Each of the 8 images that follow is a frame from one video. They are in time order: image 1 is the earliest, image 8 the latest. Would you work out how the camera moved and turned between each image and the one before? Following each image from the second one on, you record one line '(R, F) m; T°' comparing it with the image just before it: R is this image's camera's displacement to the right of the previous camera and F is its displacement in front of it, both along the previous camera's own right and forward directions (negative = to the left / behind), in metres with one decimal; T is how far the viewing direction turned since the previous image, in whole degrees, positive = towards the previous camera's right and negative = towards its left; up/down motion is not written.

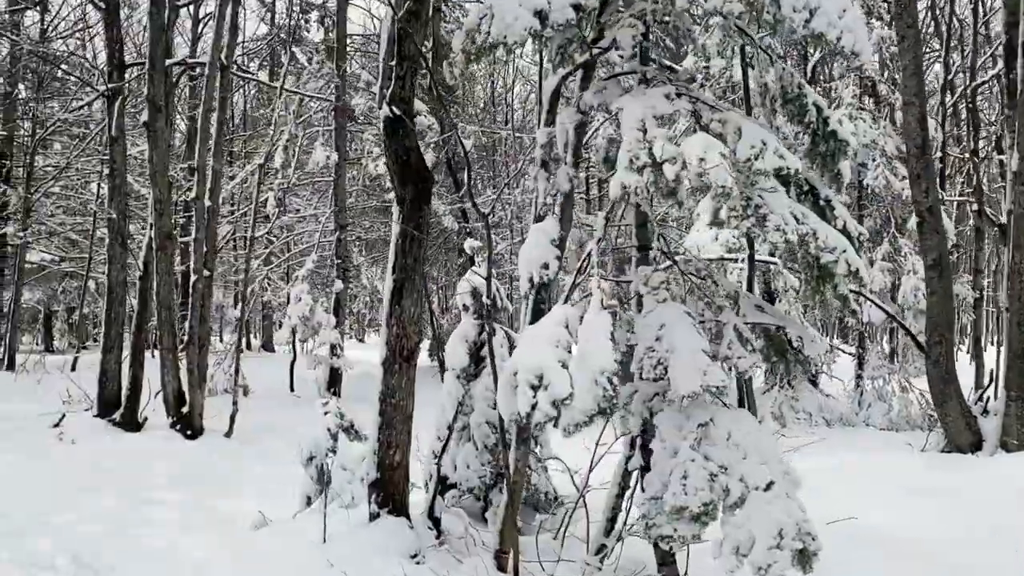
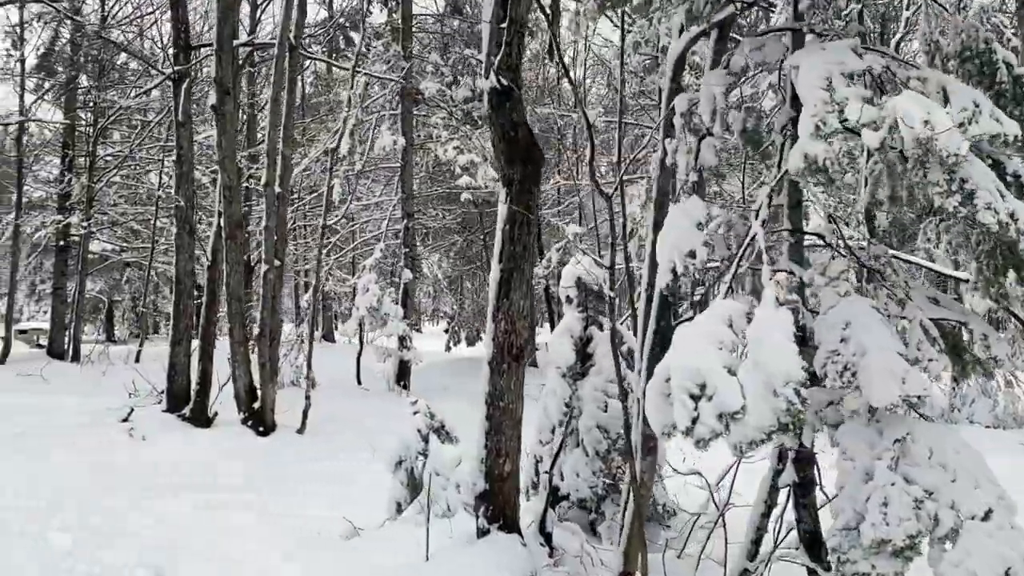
(-0.4, +0.5) m; -3°
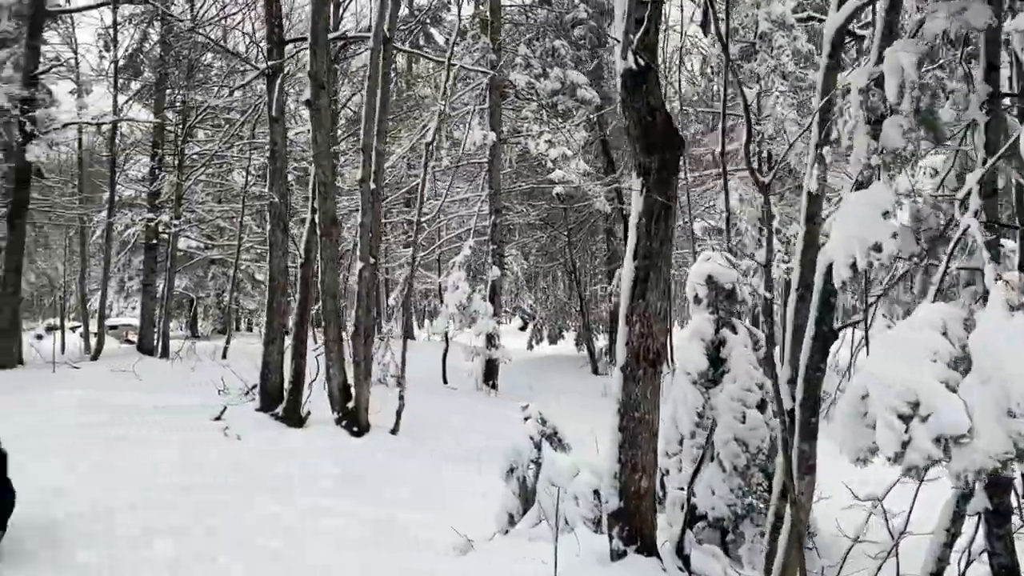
(-0.3, +0.3) m; -4°
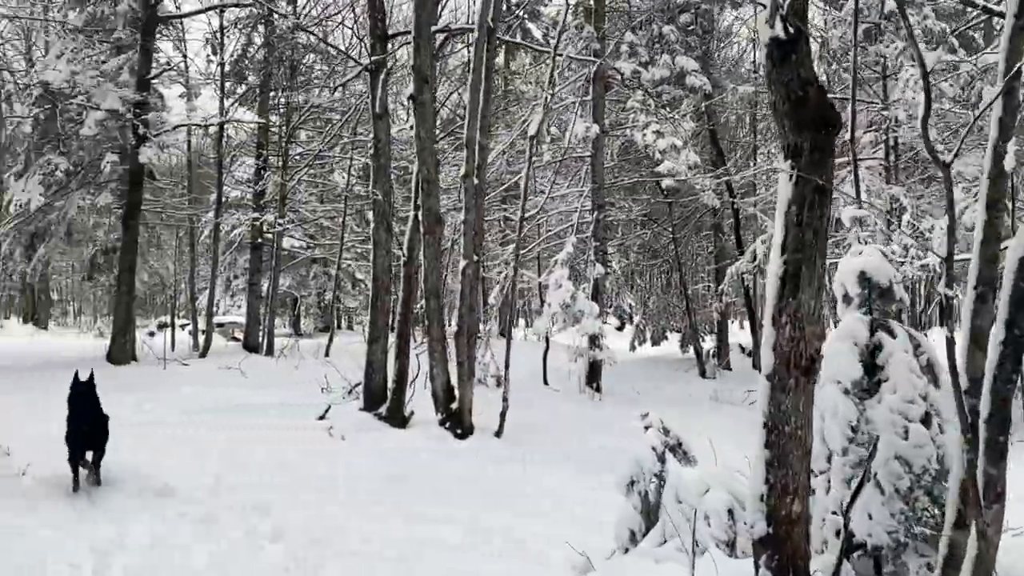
(-0.2, +0.4) m; -6°
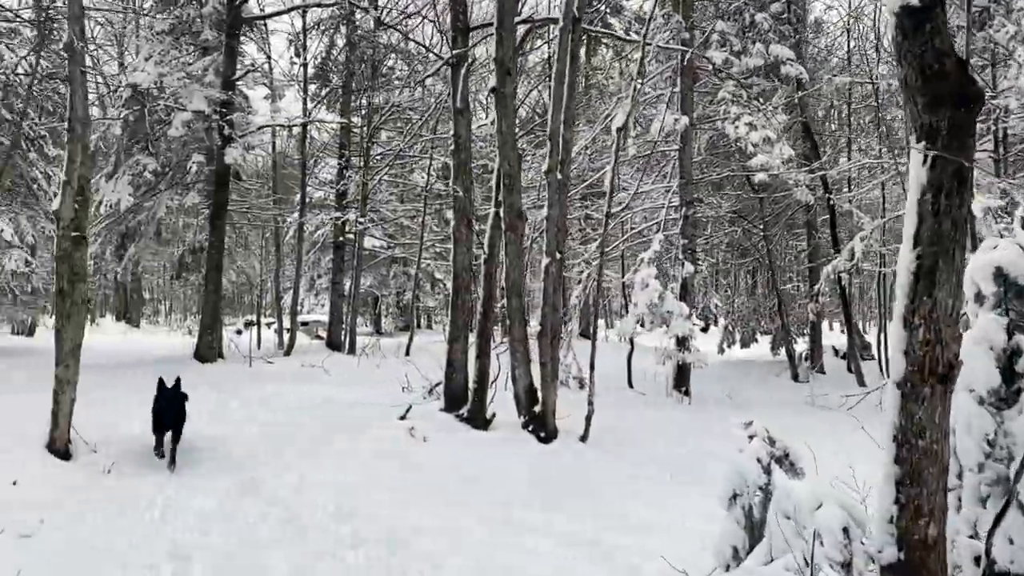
(-0.1, +0.3) m; -5°
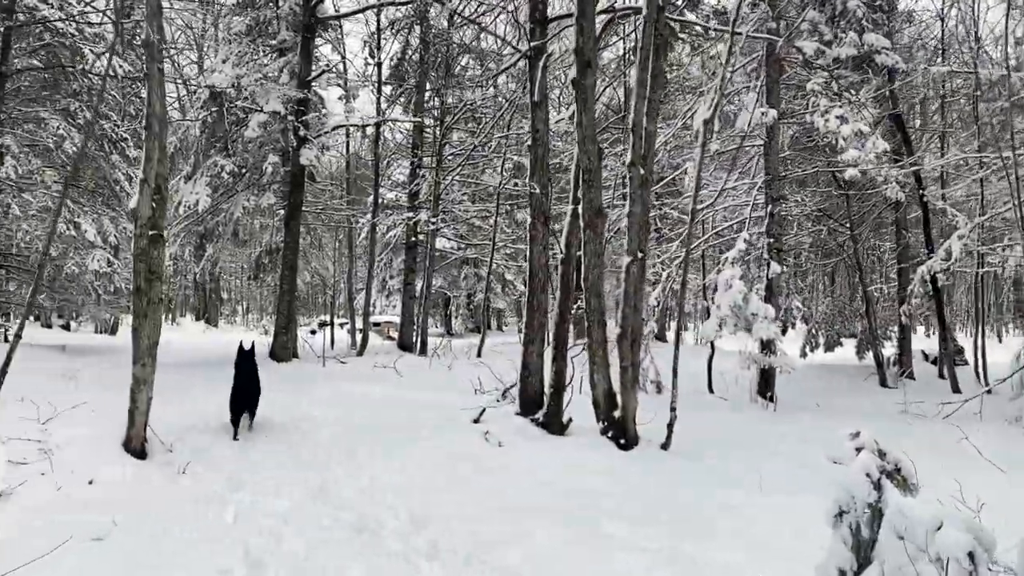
(-0.1, +0.3) m; -5°
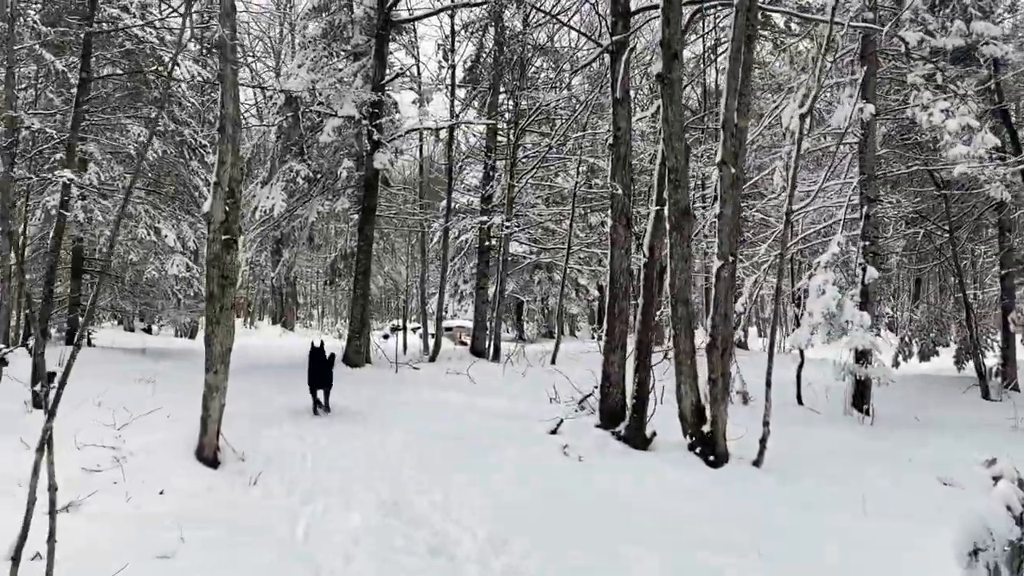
(-0.1, +0.3) m; -5°
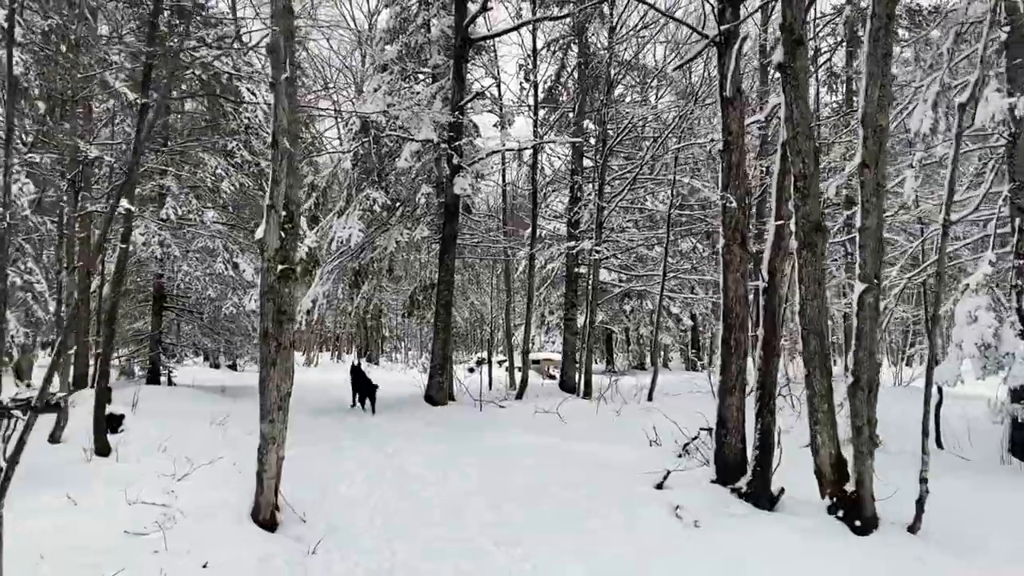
(-0.1, +1.0) m; -6°
